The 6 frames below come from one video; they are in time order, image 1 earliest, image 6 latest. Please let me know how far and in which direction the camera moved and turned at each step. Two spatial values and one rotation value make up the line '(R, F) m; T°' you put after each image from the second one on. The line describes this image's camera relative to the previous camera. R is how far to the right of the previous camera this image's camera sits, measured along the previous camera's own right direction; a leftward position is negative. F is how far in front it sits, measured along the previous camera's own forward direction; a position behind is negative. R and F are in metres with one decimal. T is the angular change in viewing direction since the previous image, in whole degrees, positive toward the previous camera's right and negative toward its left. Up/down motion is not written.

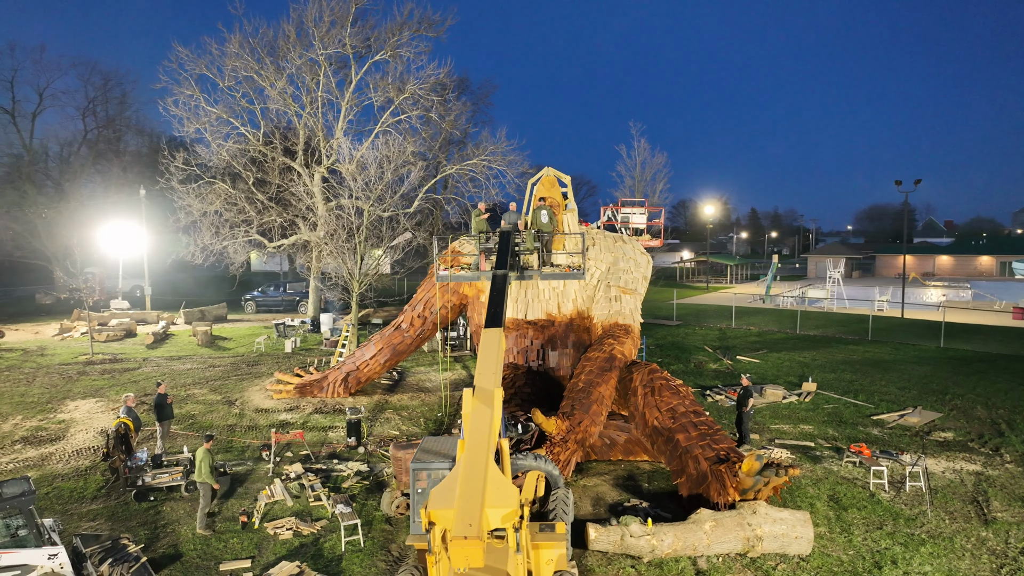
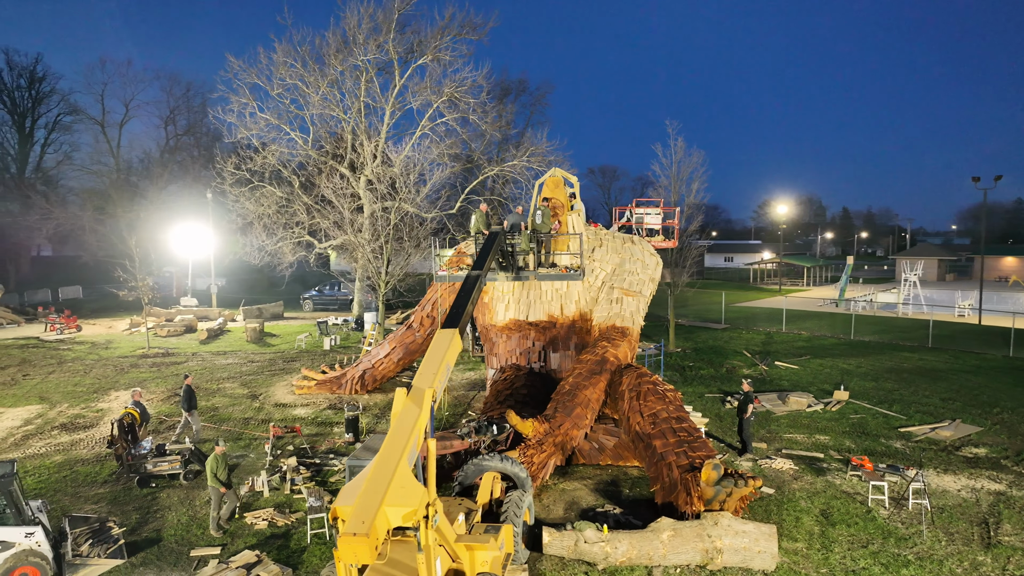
(+1.3, +0.1) m; -6°
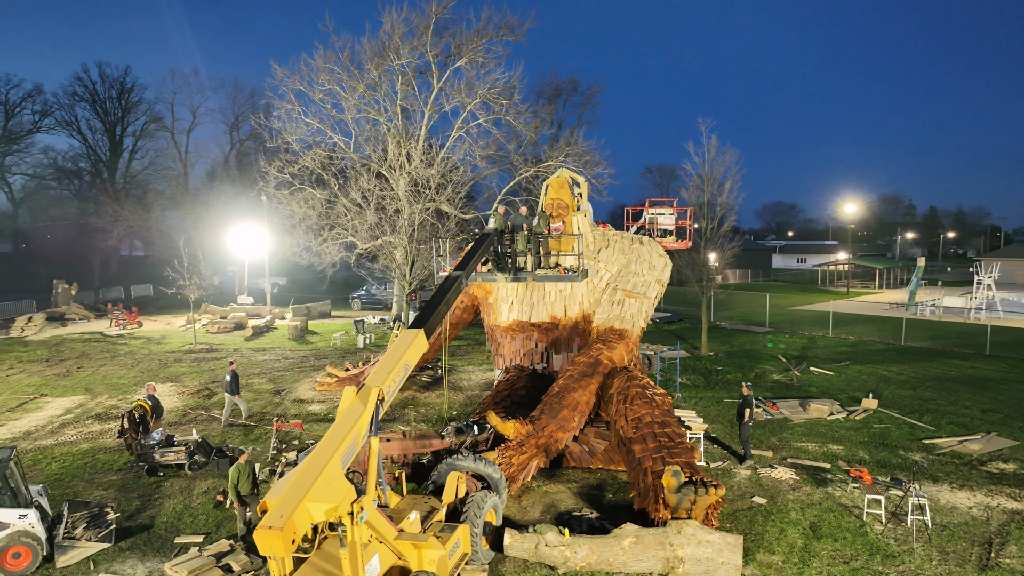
(+1.1, +0.1) m; -6°
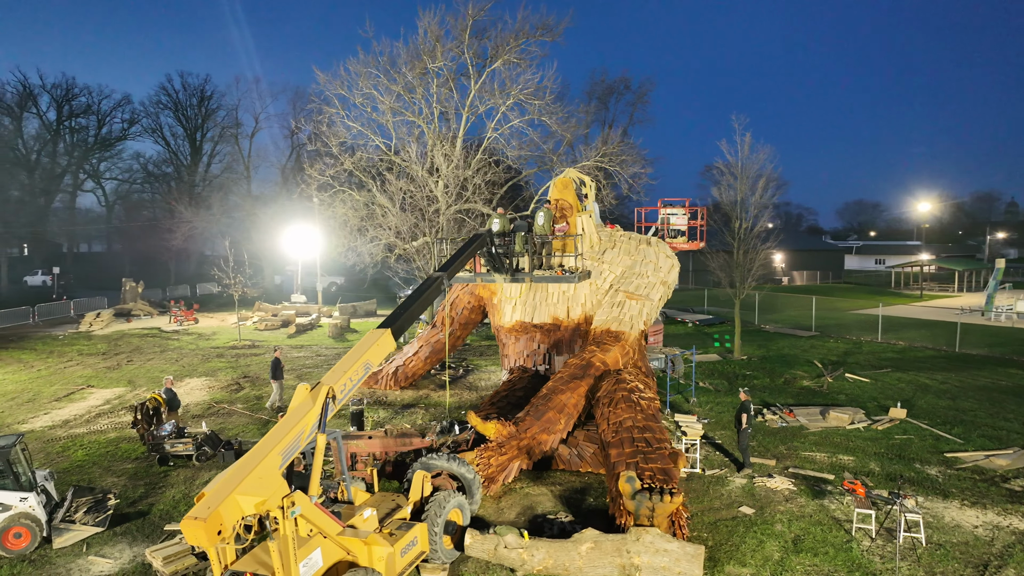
(+1.1, +0.1) m; -6°
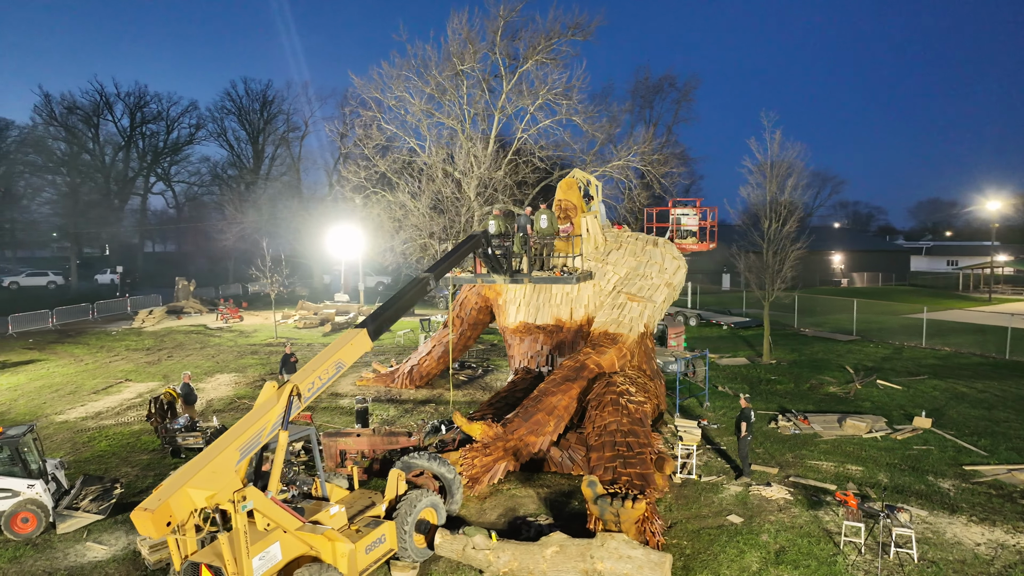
(+0.9, 0.0) m; -5°
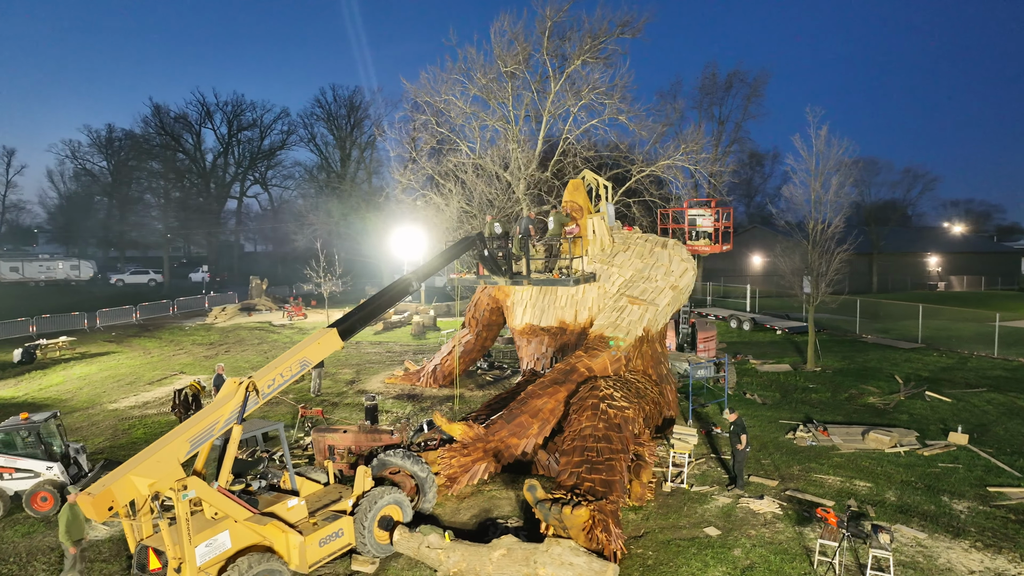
(+1.3, +0.1) m; -7°
